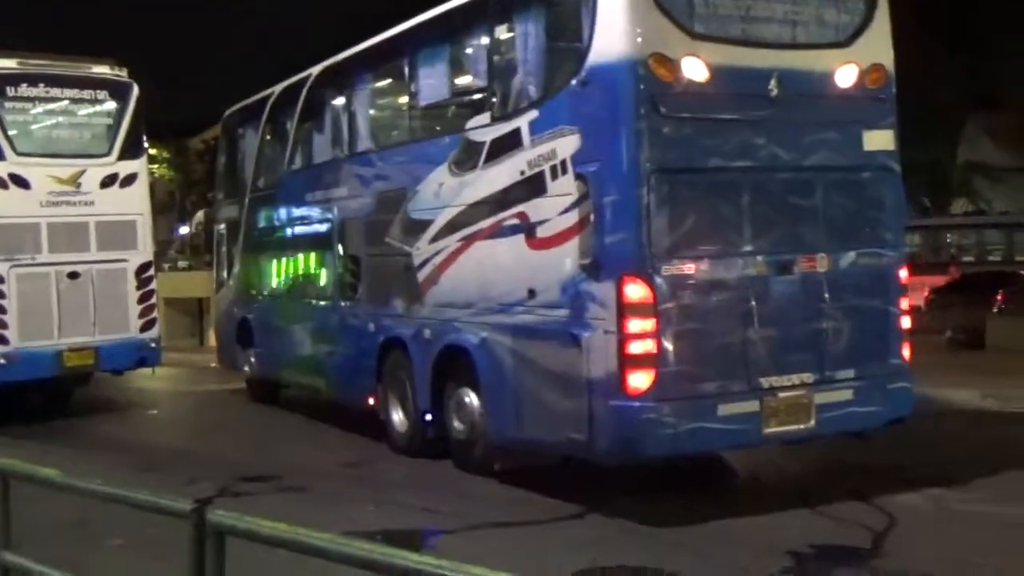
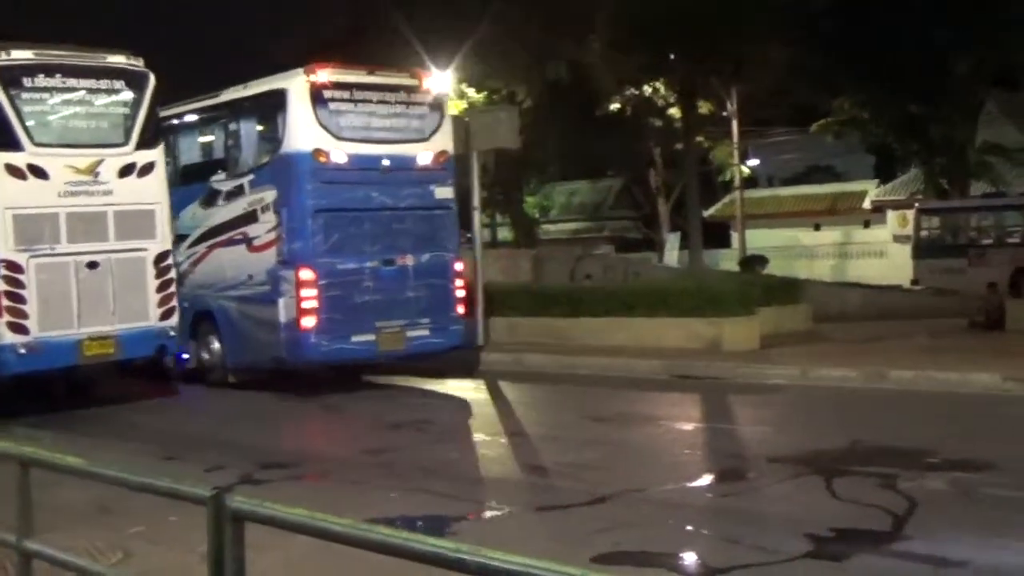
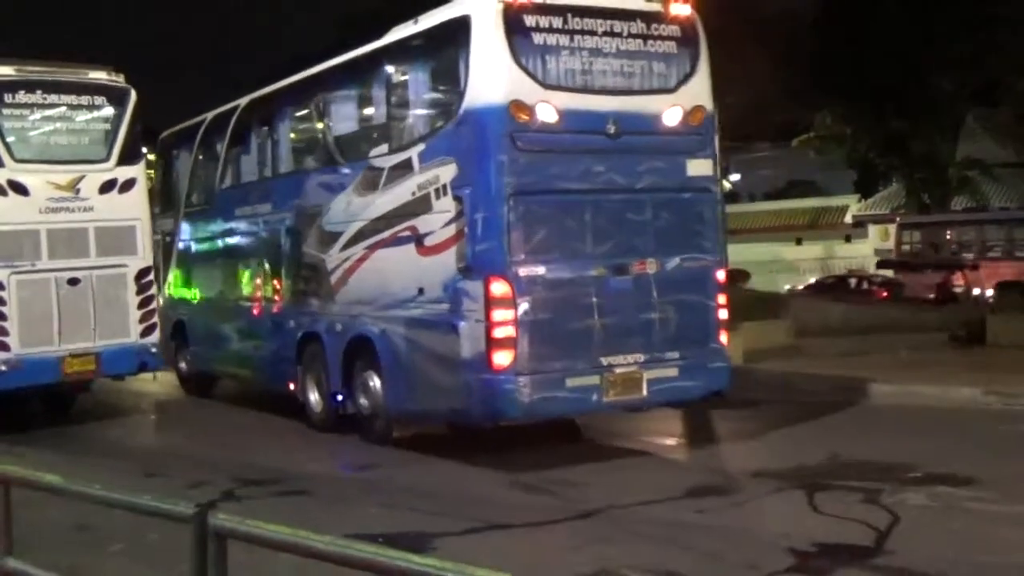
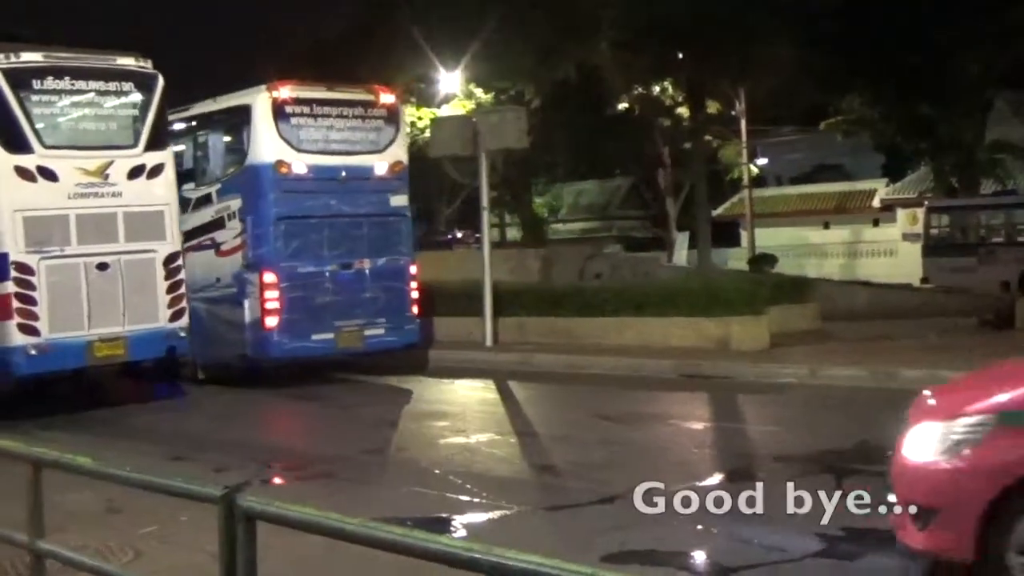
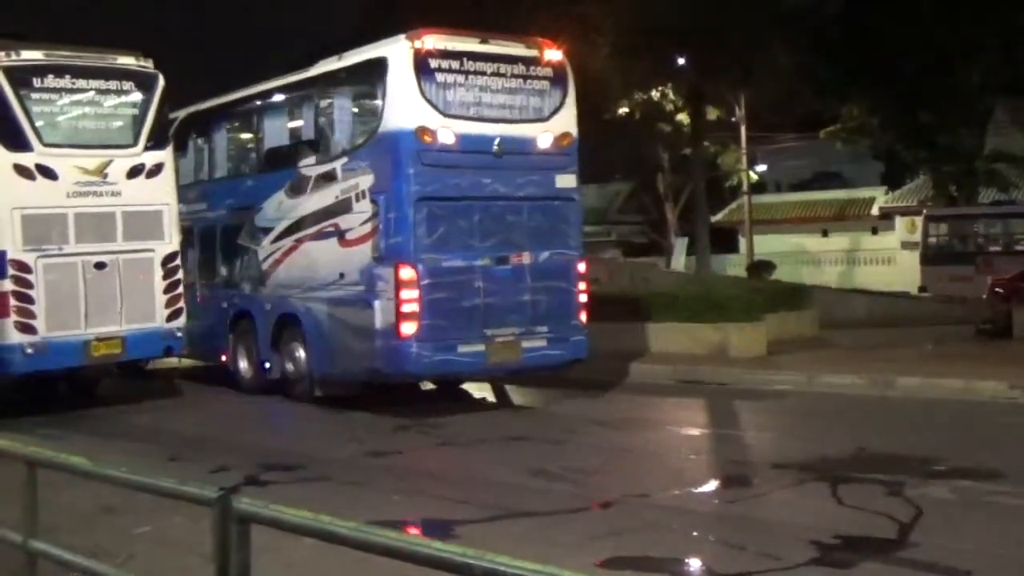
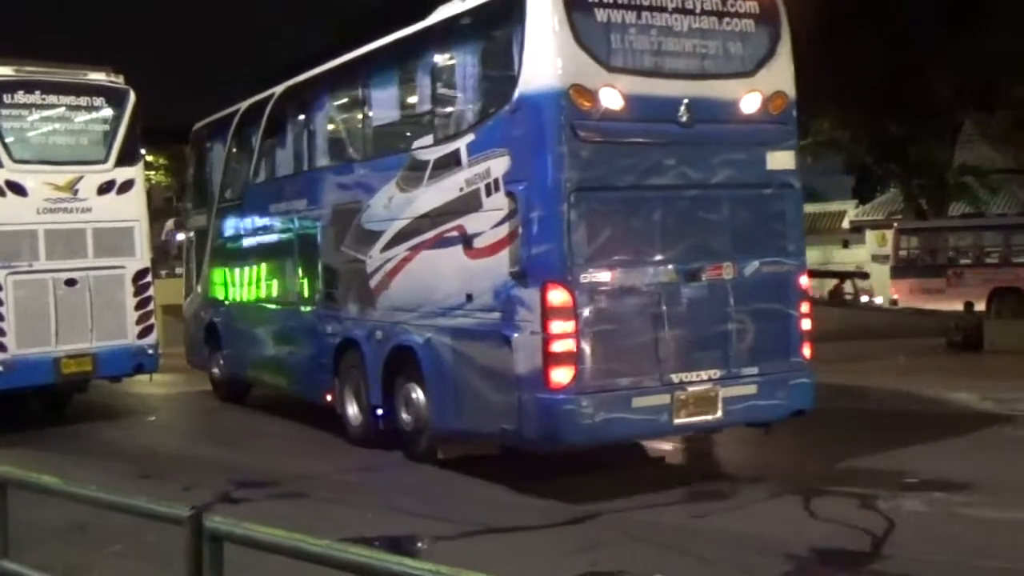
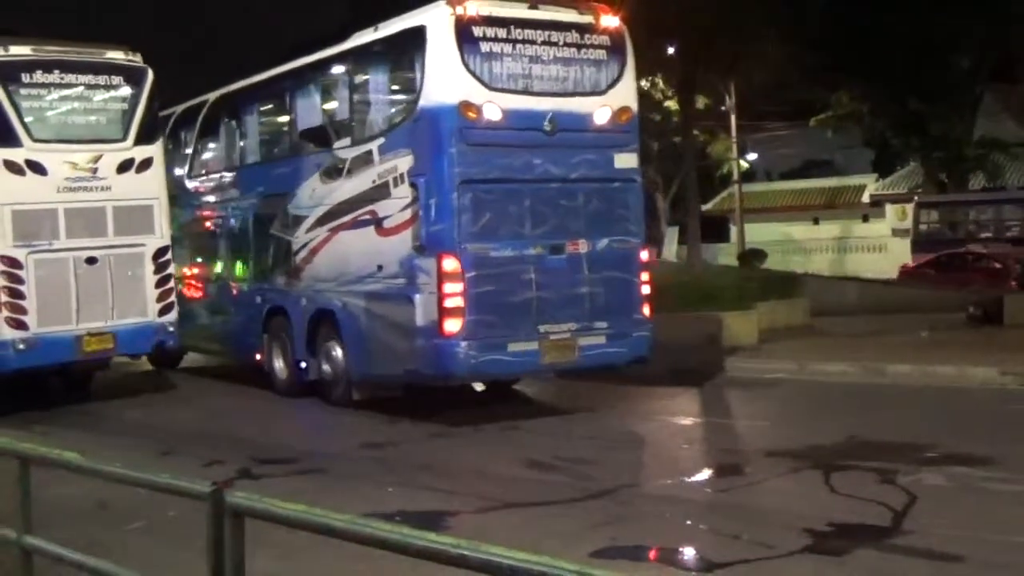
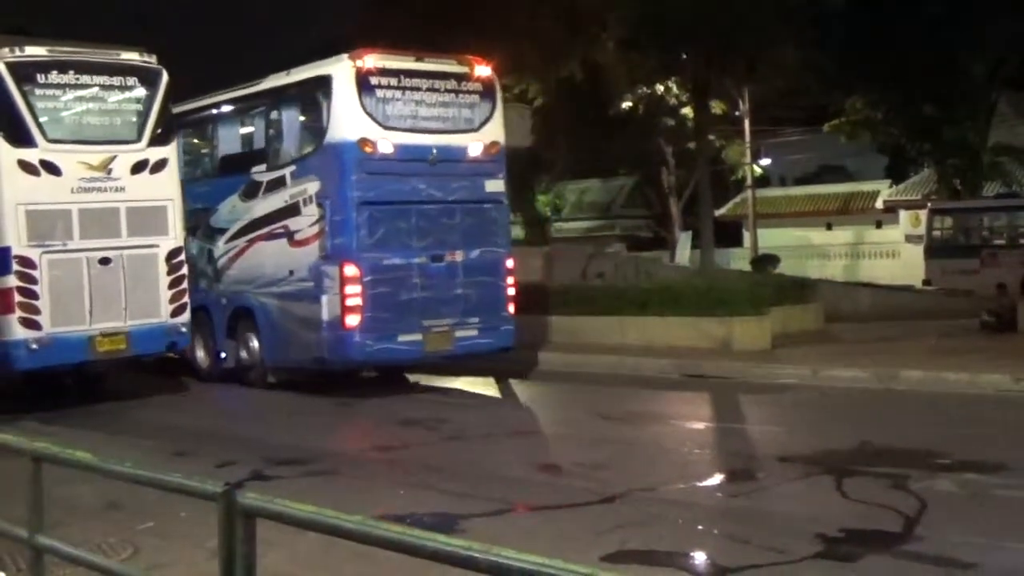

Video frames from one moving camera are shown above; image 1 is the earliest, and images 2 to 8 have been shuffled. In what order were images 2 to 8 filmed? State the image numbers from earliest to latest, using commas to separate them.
6, 3, 7, 5, 8, 2, 4
